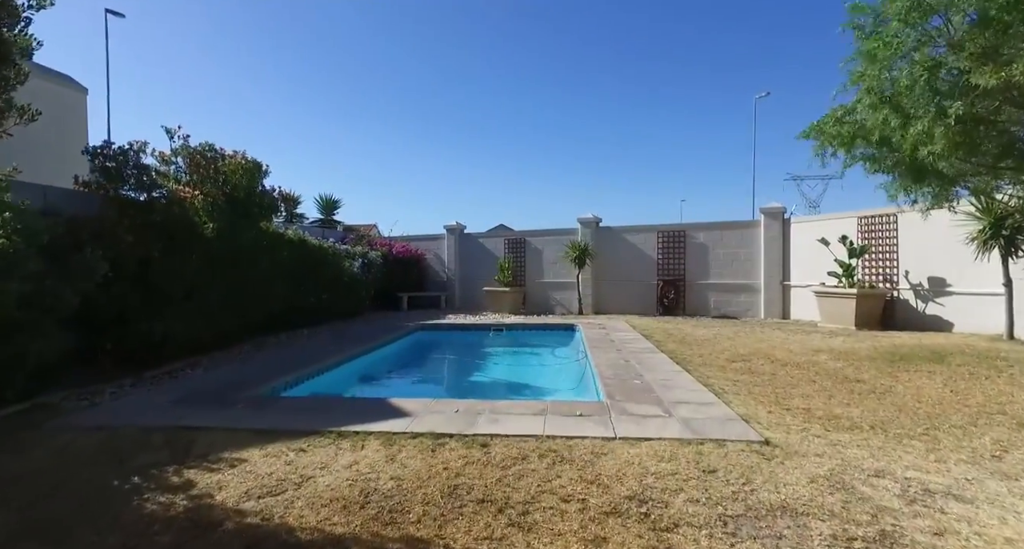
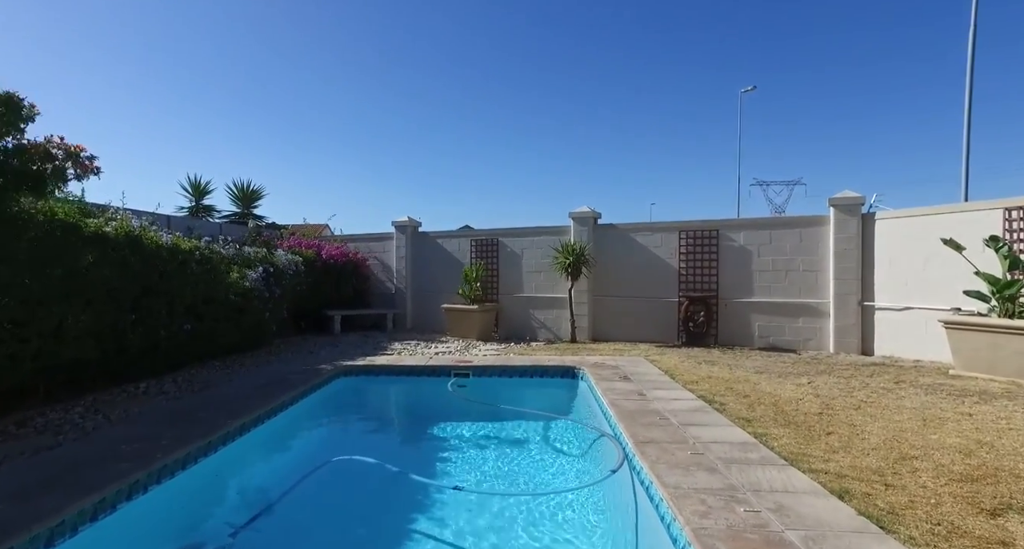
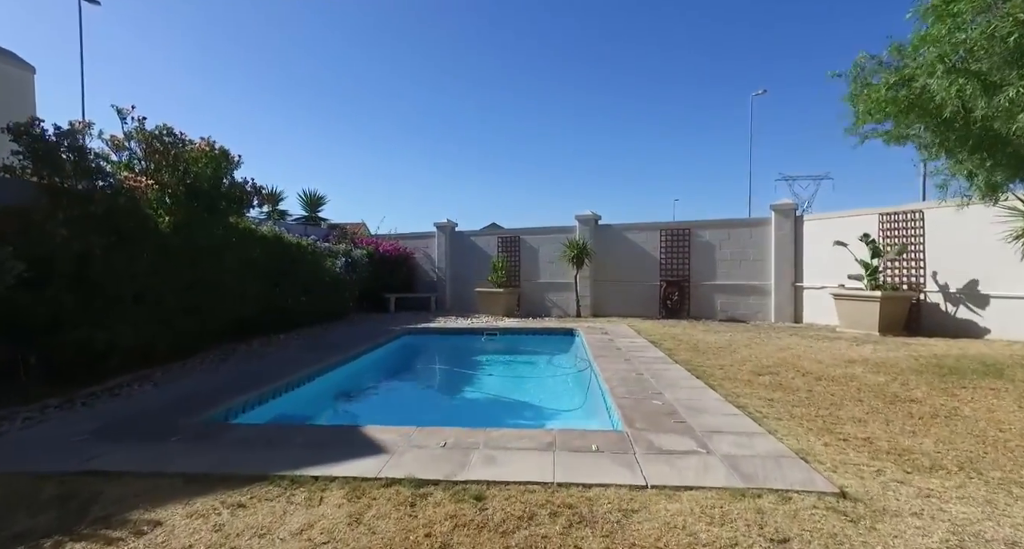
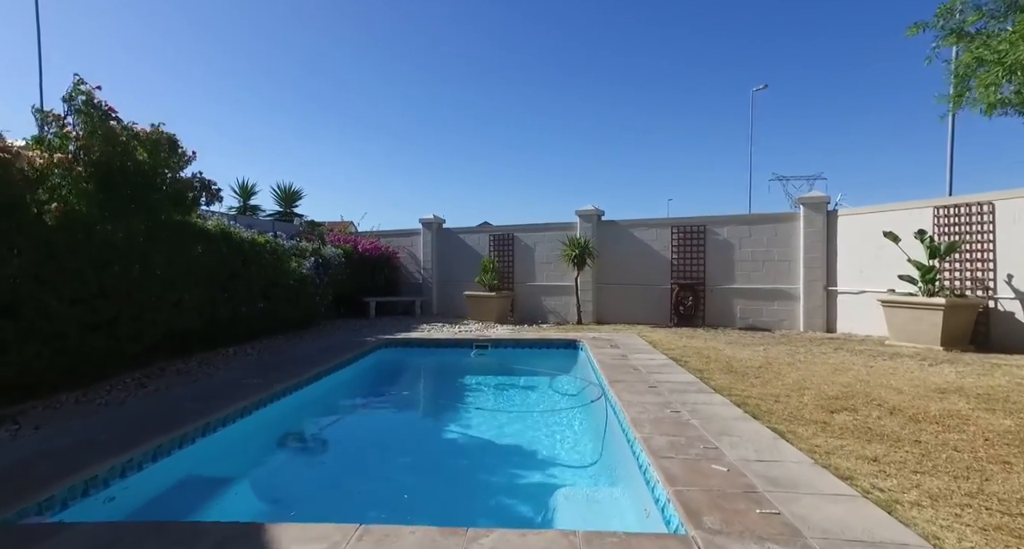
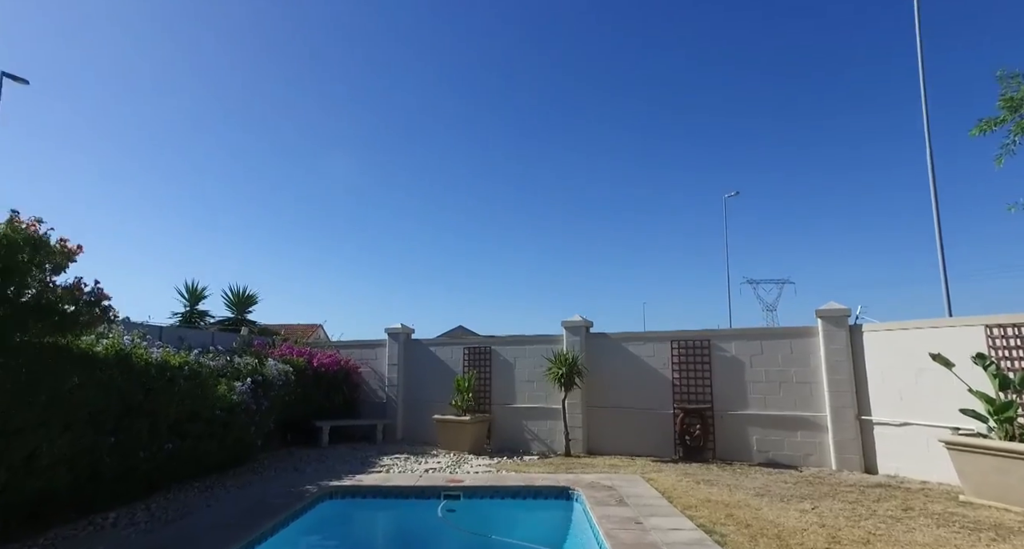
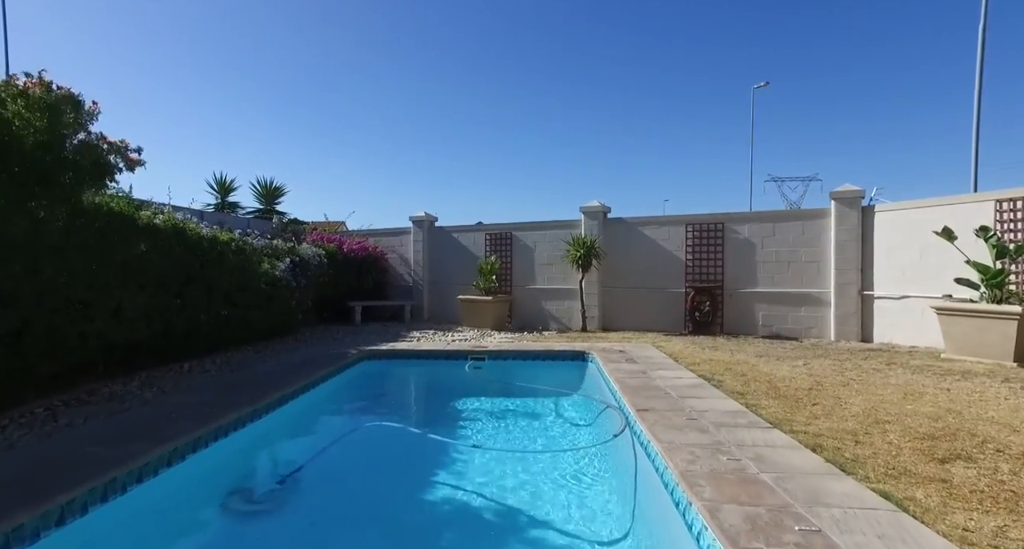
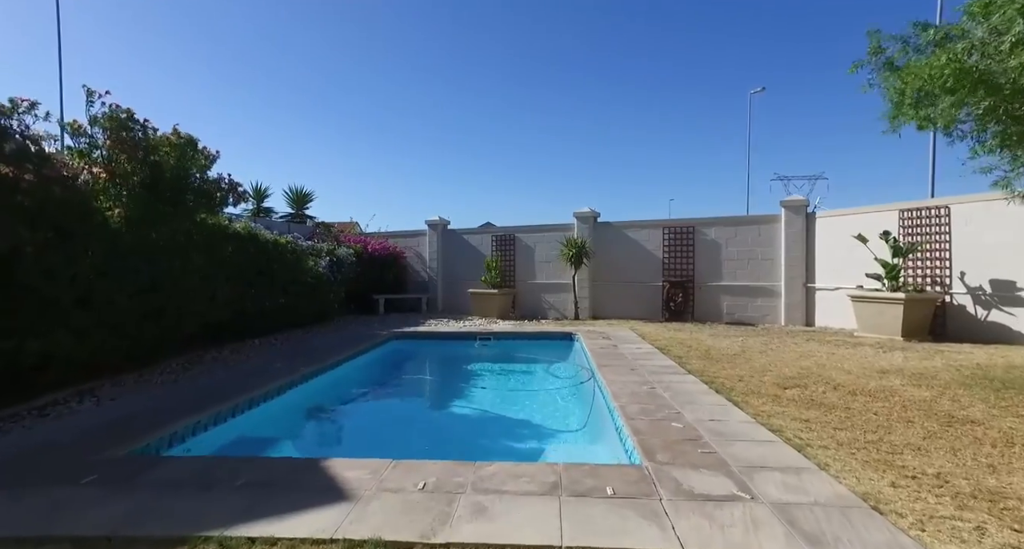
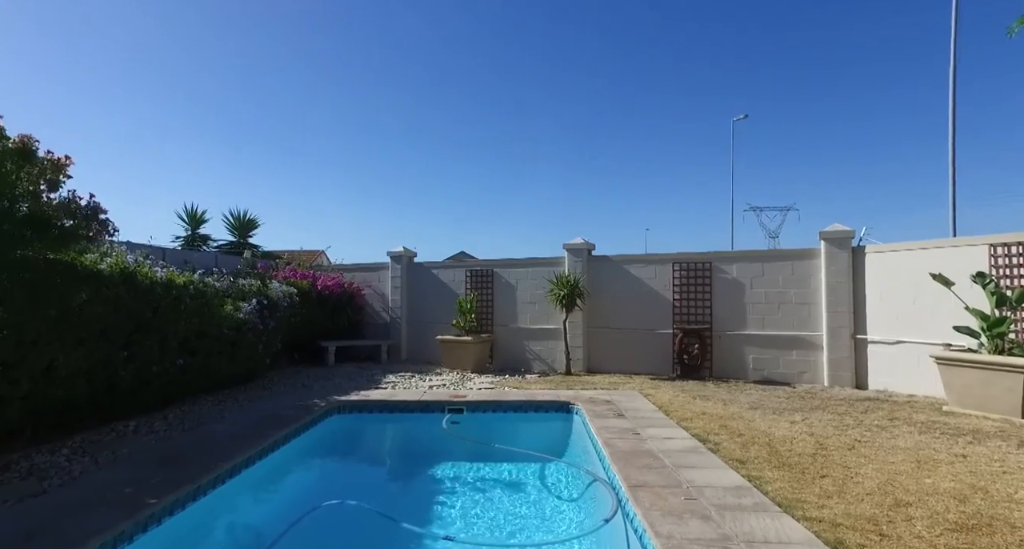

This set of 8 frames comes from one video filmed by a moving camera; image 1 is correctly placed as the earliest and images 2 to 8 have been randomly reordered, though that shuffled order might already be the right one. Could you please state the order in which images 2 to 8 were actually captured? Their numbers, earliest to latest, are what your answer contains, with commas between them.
3, 7, 4, 6, 2, 8, 5
